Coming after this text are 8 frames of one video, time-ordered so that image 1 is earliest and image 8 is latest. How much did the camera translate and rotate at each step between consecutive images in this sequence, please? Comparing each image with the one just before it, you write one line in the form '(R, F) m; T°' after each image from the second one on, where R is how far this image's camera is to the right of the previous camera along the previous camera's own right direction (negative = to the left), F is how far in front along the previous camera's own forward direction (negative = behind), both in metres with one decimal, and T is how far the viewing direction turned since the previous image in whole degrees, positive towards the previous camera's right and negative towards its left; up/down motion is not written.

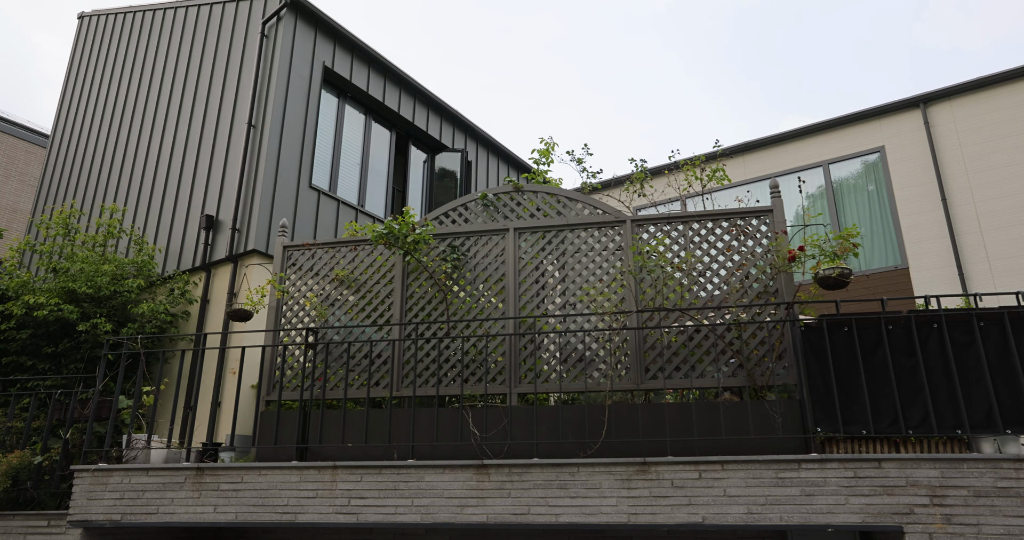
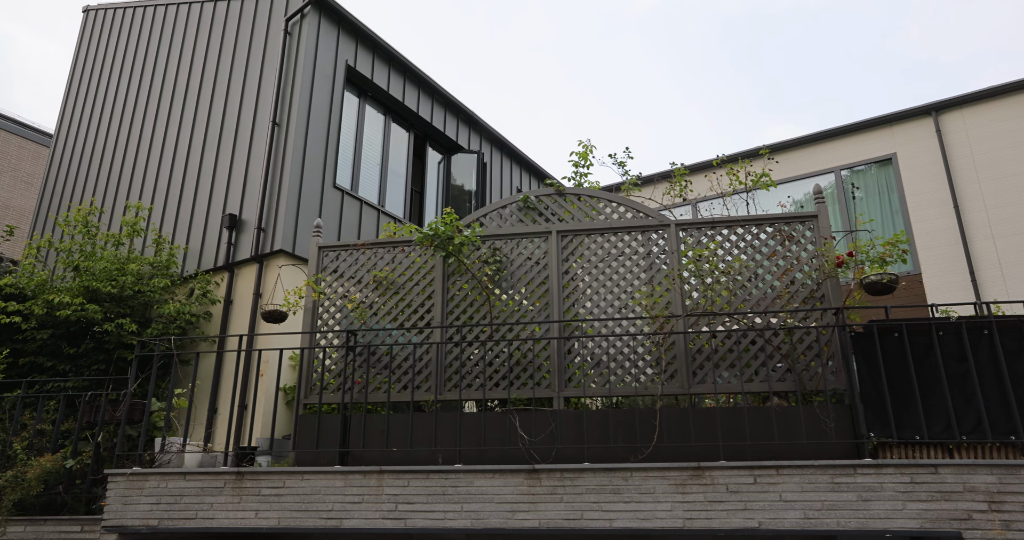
(-0.5, 0.0) m; +1°
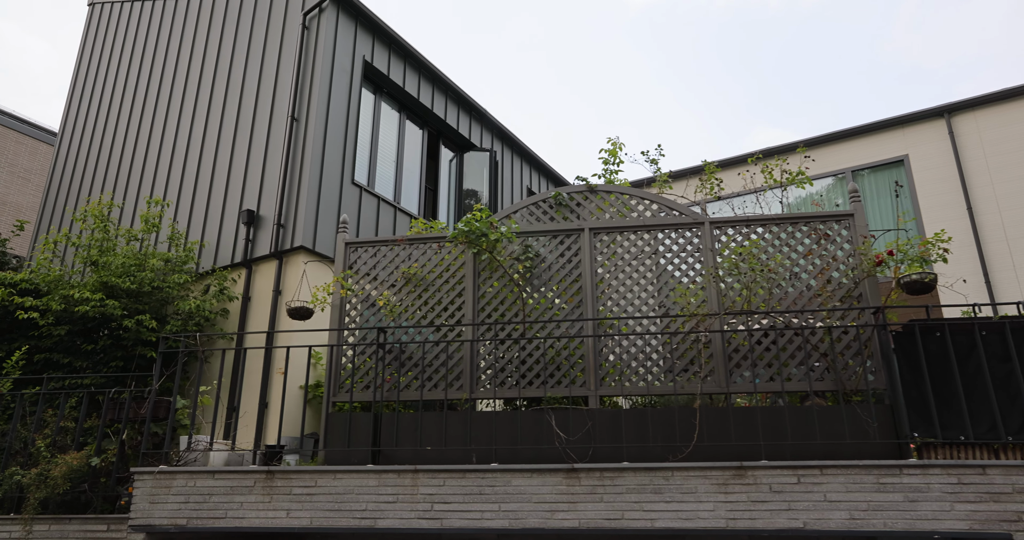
(-0.3, +0.1) m; +1°
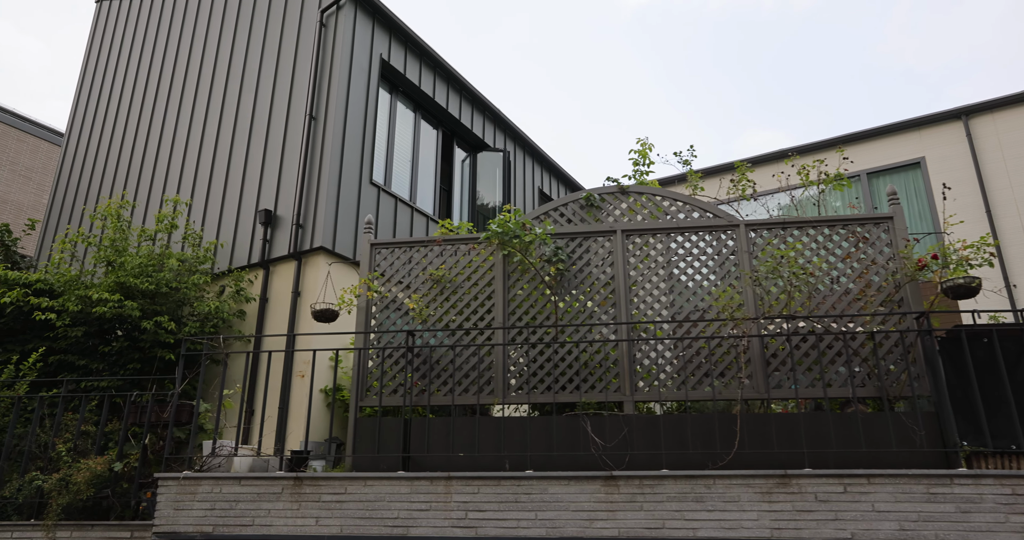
(-0.3, +0.1) m; 0°
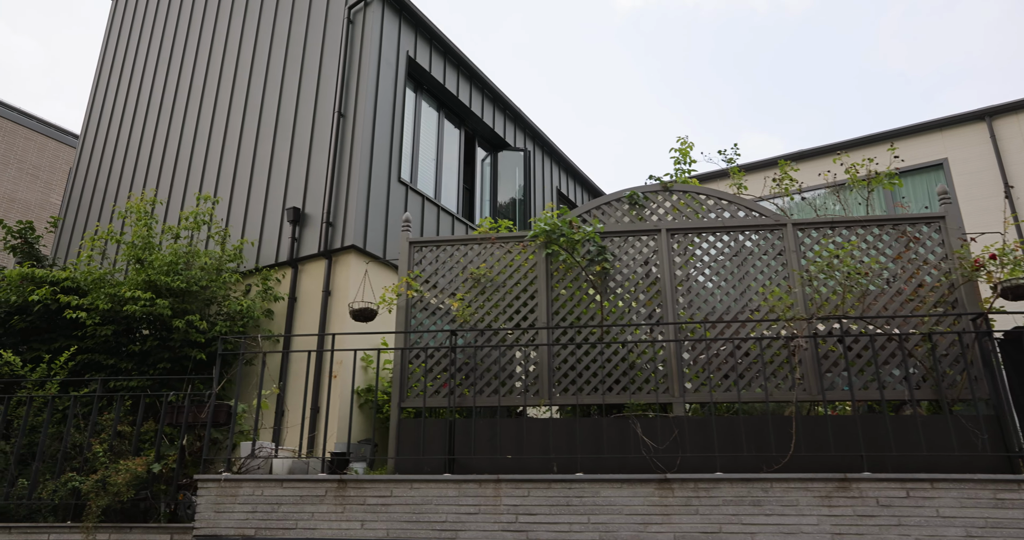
(-0.4, +0.1) m; 0°
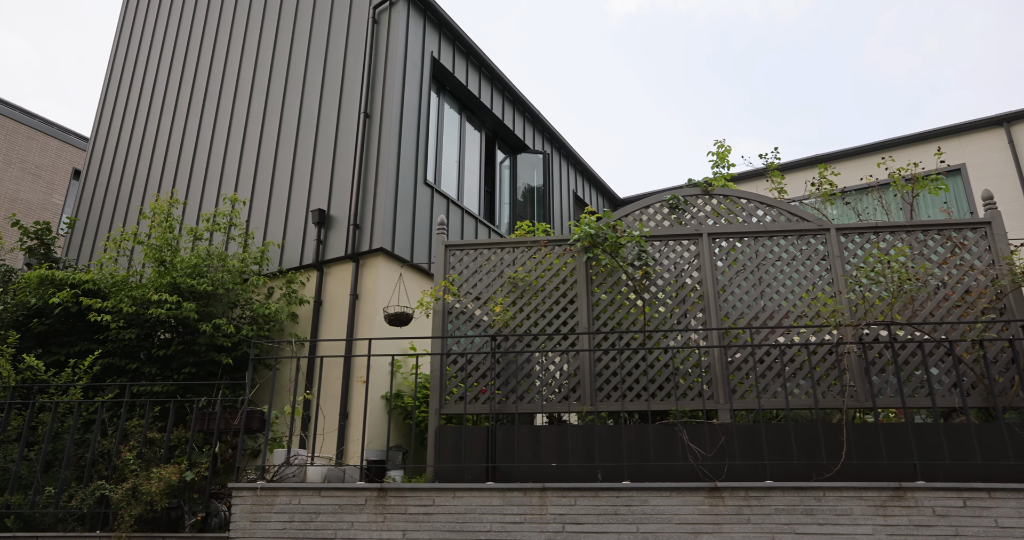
(-0.4, +0.1) m; +1°
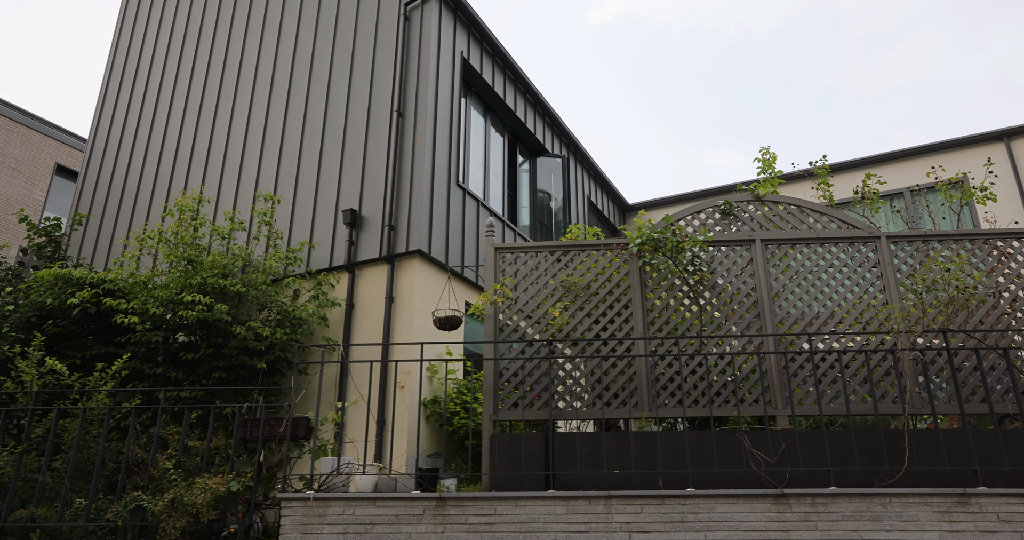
(-0.6, +0.1) m; +3°
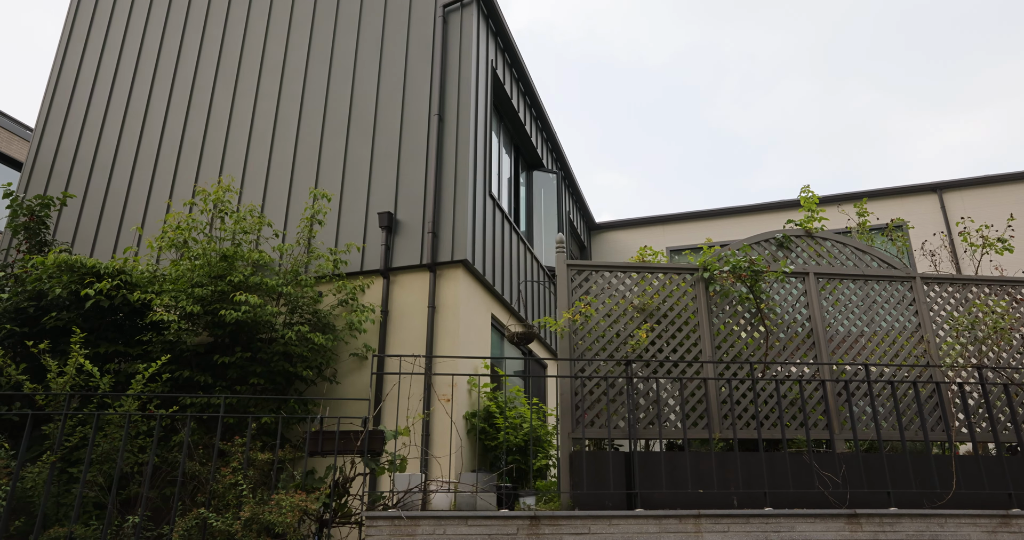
(-1.4, +0.1) m; +9°
